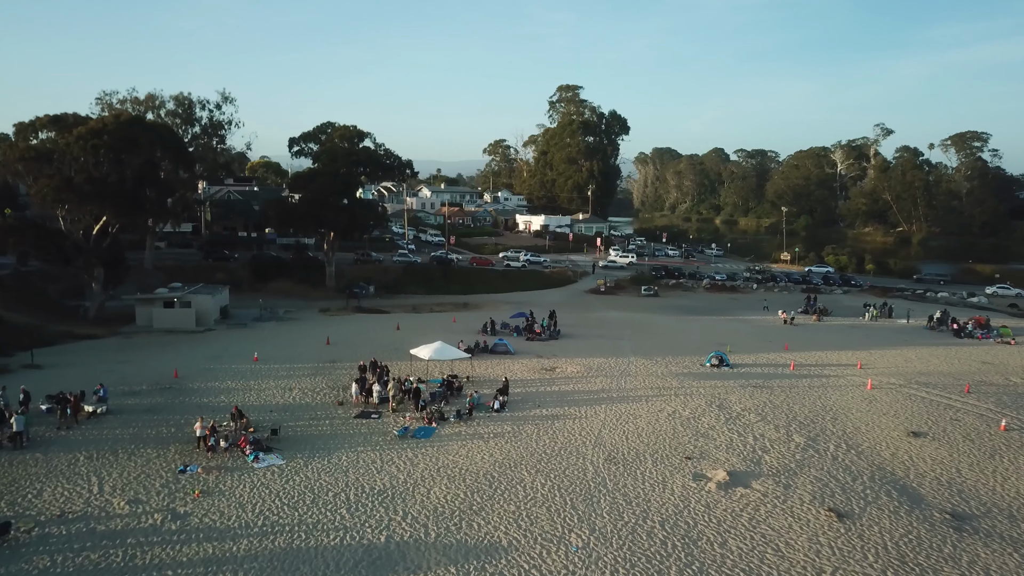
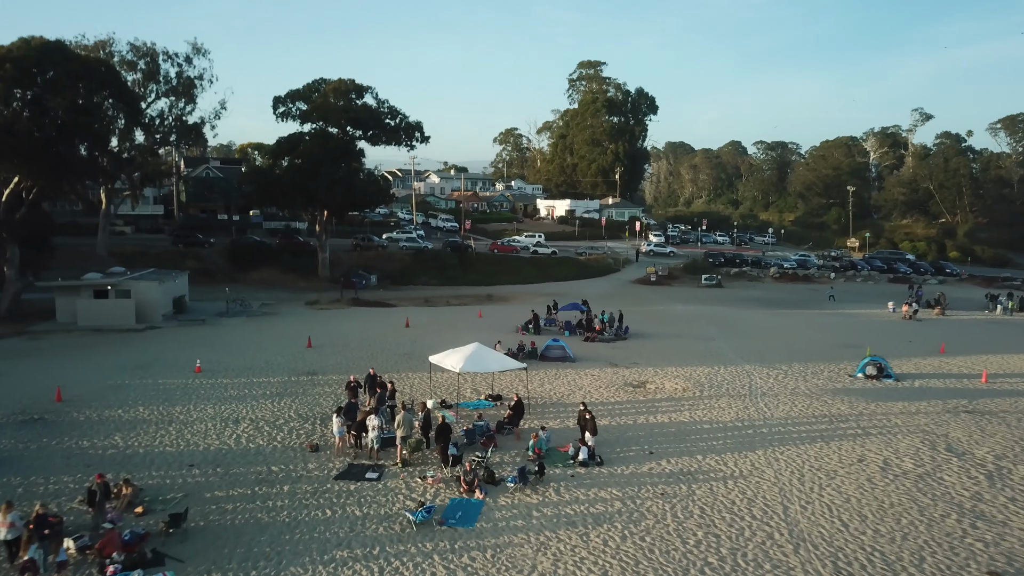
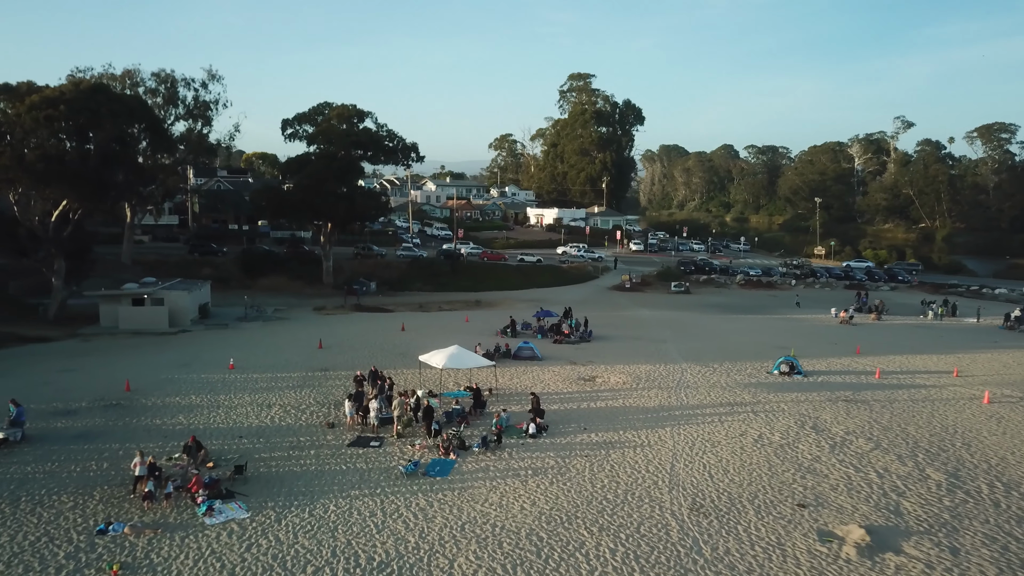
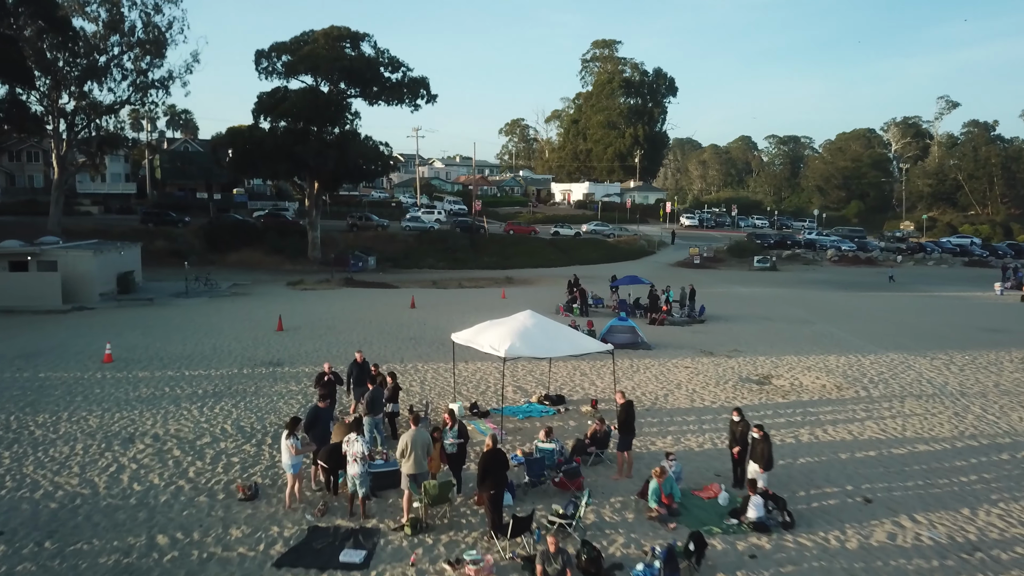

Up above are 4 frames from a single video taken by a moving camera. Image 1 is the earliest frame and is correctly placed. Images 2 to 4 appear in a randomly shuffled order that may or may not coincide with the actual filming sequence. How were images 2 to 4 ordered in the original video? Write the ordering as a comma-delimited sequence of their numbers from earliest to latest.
3, 2, 4
